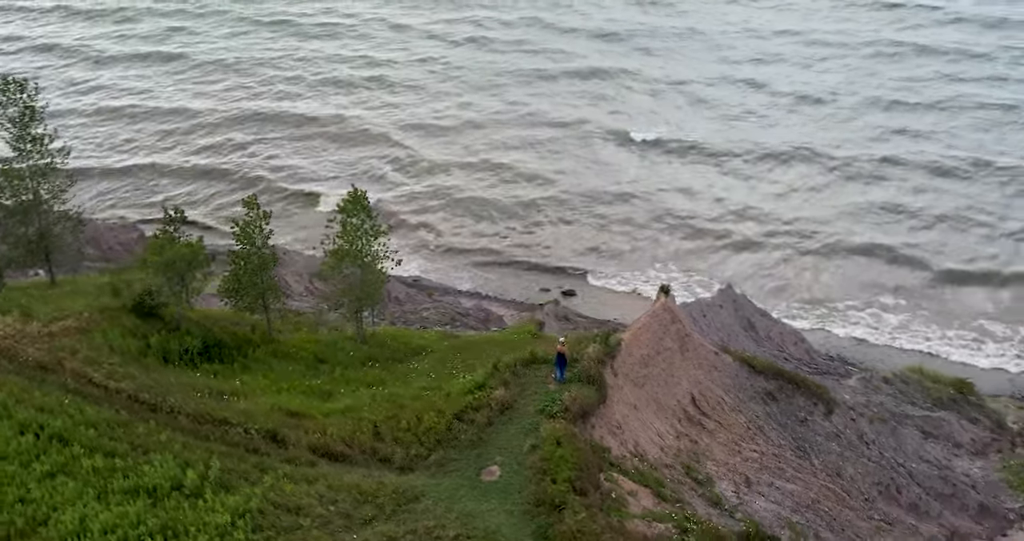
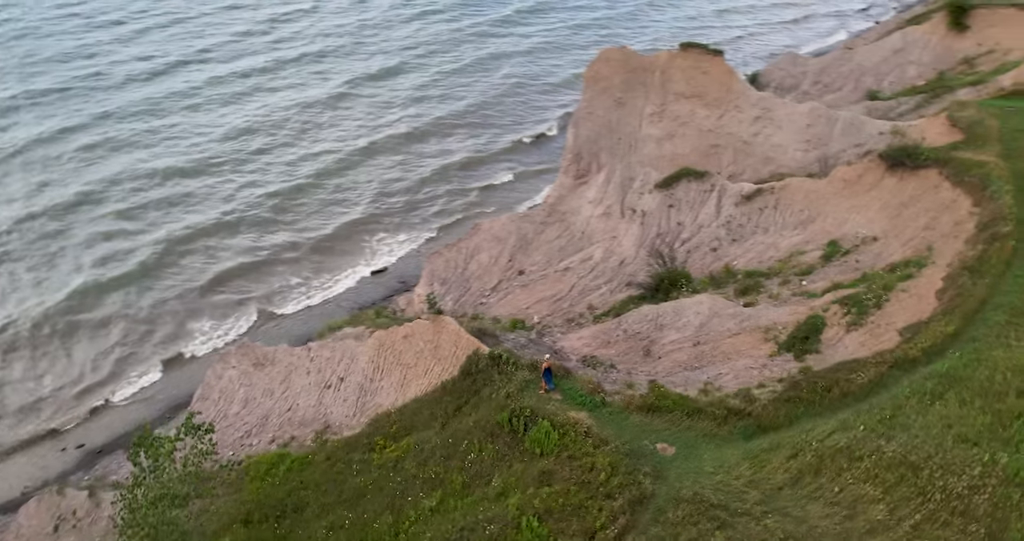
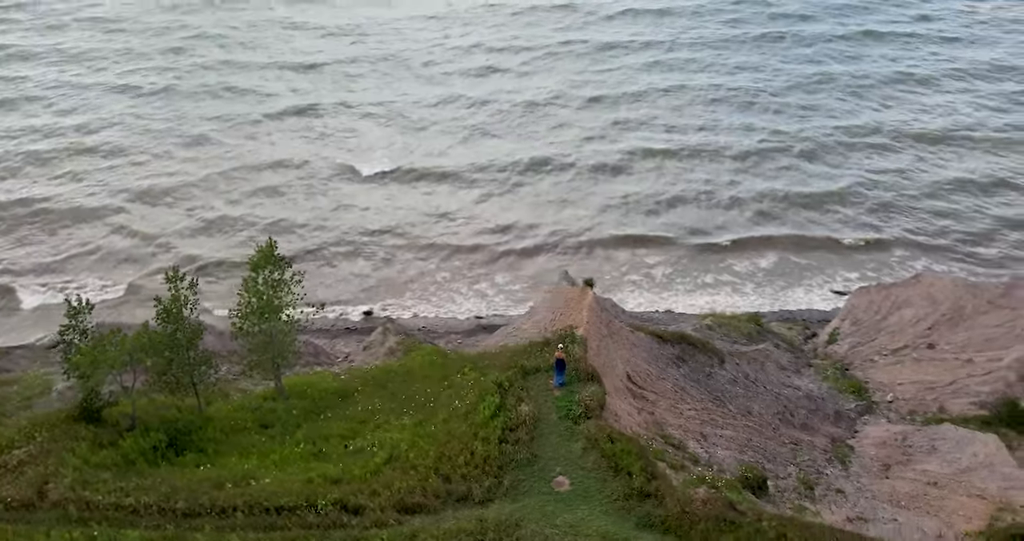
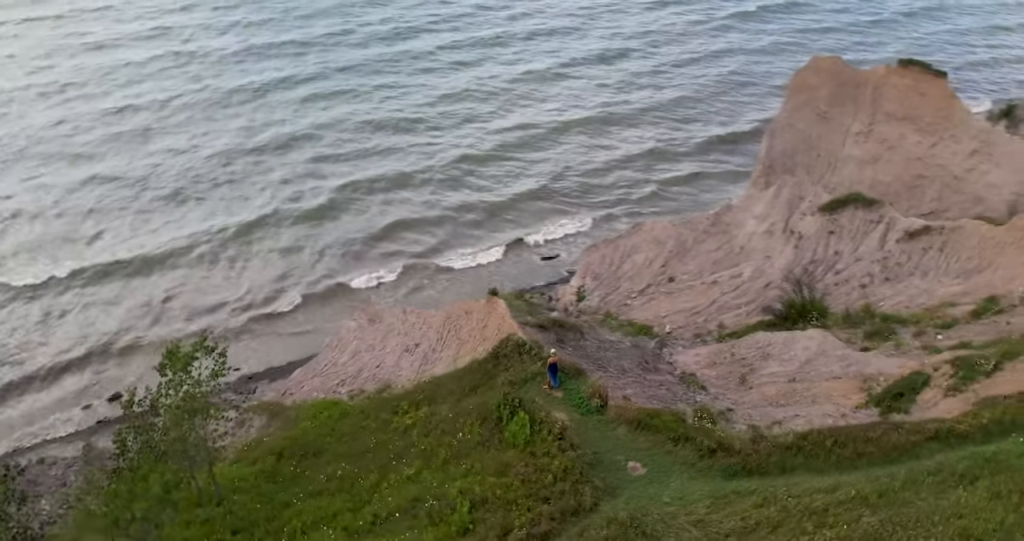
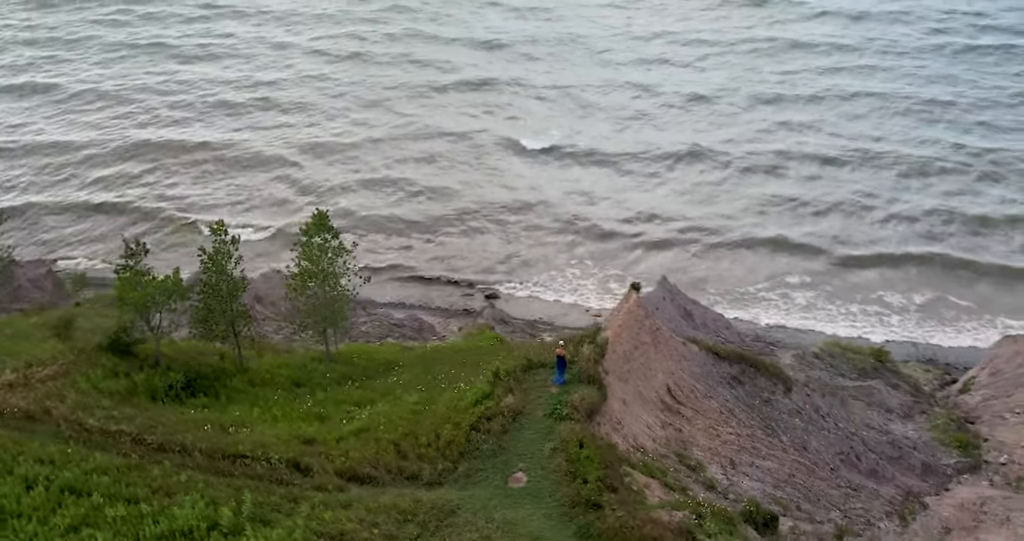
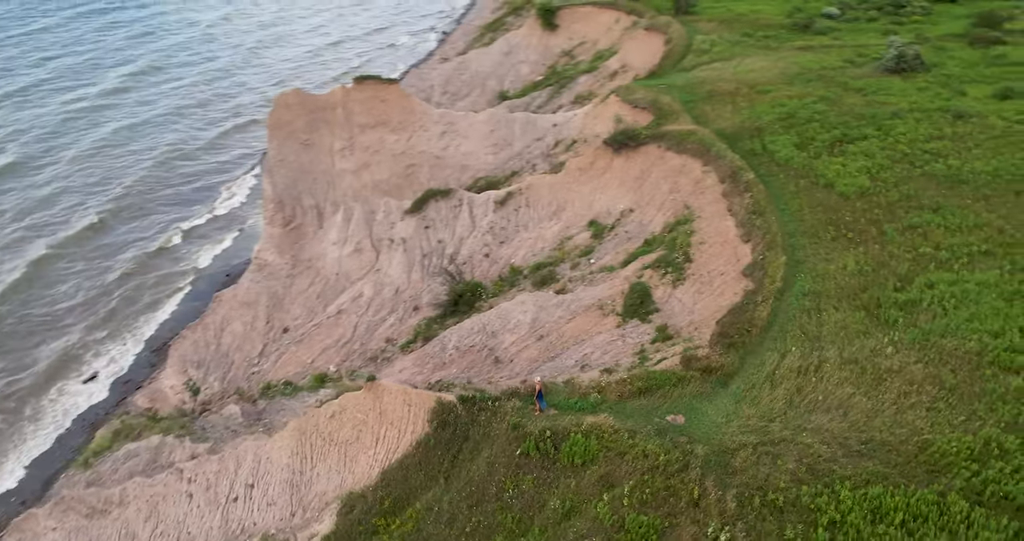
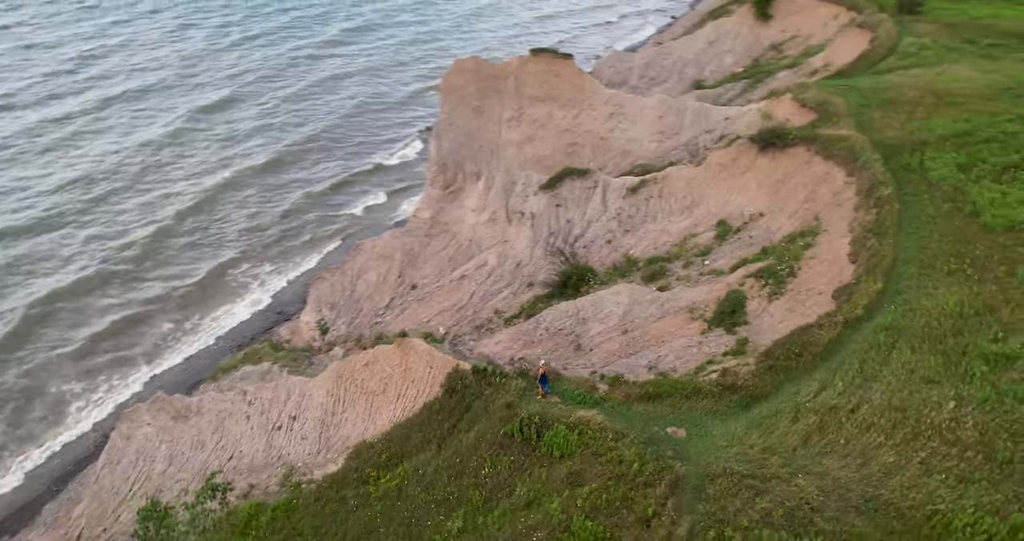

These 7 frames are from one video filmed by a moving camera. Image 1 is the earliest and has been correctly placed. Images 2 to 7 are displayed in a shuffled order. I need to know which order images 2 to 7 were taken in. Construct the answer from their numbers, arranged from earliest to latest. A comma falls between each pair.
5, 3, 4, 2, 7, 6
